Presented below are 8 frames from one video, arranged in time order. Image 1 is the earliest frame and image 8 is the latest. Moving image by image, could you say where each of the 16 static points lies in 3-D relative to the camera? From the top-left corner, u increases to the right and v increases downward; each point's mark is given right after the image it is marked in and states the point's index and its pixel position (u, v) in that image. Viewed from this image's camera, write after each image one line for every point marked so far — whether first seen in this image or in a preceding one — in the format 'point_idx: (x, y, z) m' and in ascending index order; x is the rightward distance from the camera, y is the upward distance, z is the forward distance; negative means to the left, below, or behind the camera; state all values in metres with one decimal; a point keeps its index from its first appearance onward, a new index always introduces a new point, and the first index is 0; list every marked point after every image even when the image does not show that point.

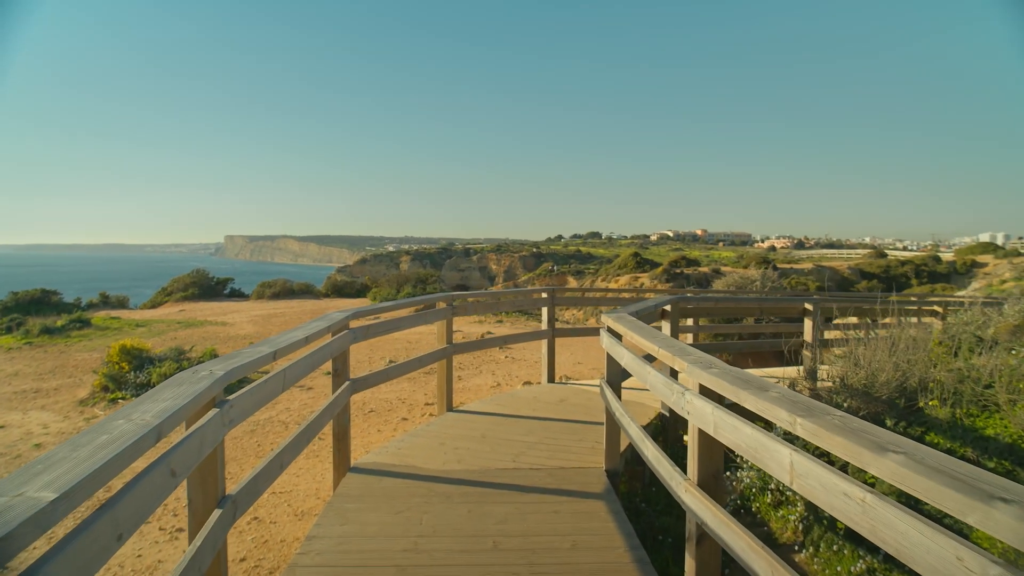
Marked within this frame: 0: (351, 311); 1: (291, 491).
0: (-1.1, -0.2, +4.0) m
1: (-2.0, -1.8, +4.9) m
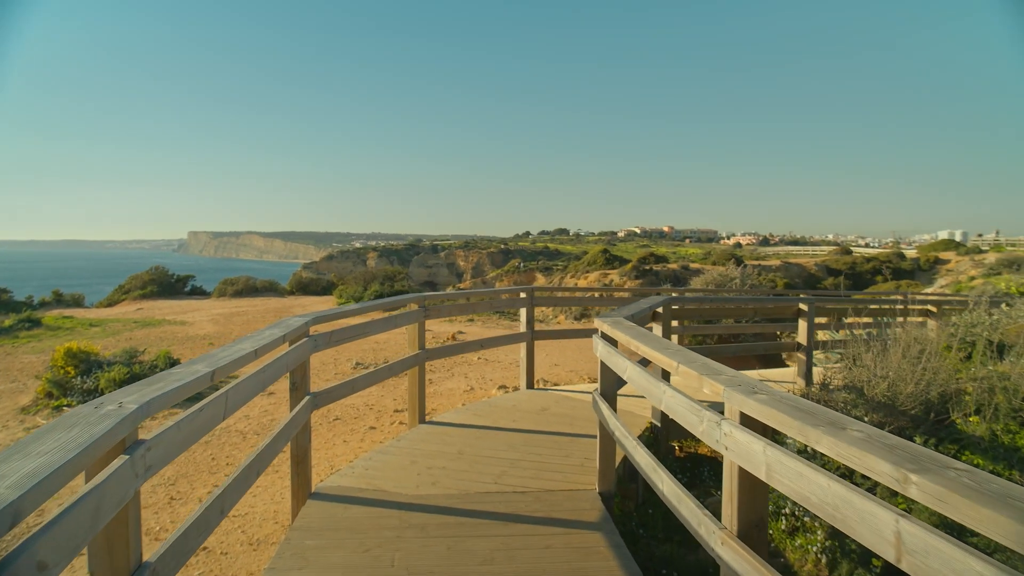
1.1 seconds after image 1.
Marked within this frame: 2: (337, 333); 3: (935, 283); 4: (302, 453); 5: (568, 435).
0: (-1.3, -0.2, +3.5) m
1: (-2.1, -1.8, +4.5) m
2: (-1.1, -0.3, +3.6) m
3: (+14.3, +0.1, +18.6) m
4: (-1.2, -1.0, +3.3) m
5: (+0.4, -1.1, +4.0) m
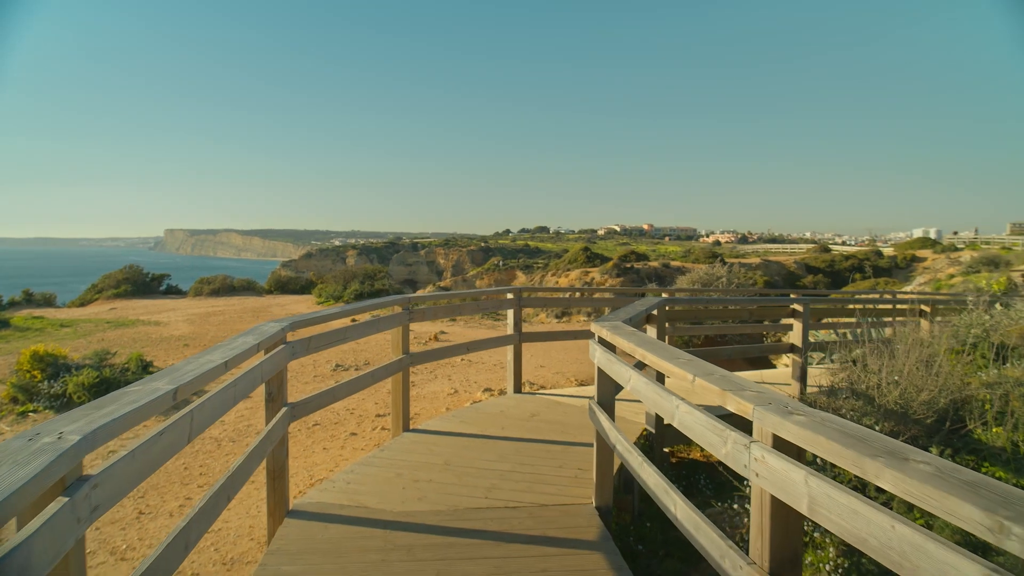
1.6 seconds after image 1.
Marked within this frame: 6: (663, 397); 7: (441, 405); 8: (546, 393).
0: (-1.3, -0.2, +3.3) m
1: (-2.2, -1.8, +4.2) m
2: (-1.2, -0.3, +3.4) m
3: (+13.7, +0.2, +18.9) m
4: (-1.3, -1.0, +3.1) m
5: (+0.3, -1.1, +3.8) m
6: (+0.5, -0.4, +1.9) m
7: (-0.9, -1.5, +6.9) m
8: (+0.3, -1.0, +5.3) m
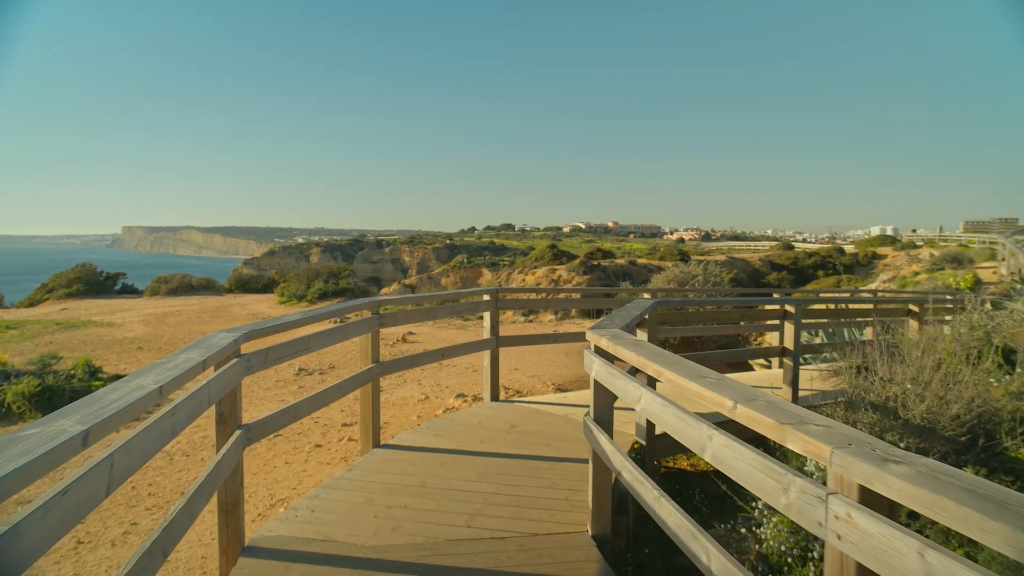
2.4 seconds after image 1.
0: (-1.4, -0.2, +2.9) m
1: (-2.4, -1.9, +3.8) m
2: (-1.3, -0.3, +3.0) m
3: (+12.7, +0.3, +19.3) m
4: (-1.4, -1.0, +2.7) m
5: (+0.2, -1.1, +3.5) m
6: (+0.5, -0.4, +1.6) m
7: (-1.2, -1.5, +6.5) m
8: (+0.1, -1.0, +5.0) m
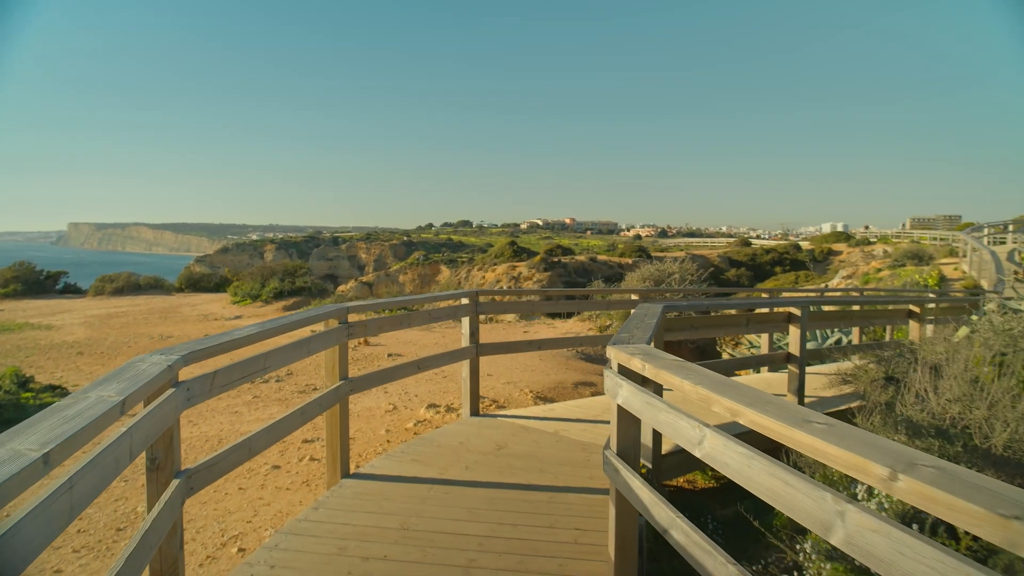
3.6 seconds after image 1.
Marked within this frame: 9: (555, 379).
0: (-1.4, -0.3, +2.3) m
1: (-2.4, -1.9, +3.1) m
2: (-1.3, -0.4, +2.4) m
3: (+11.5, +0.4, +19.7) m
4: (-1.3, -1.1, +2.1) m
5: (+0.2, -1.1, +3.1) m
6: (+0.6, -0.4, +1.2) m
7: (-1.4, -1.5, +5.9) m
8: (0.0, -1.0, +4.5) m
9: (+0.5, -1.2, +7.0) m
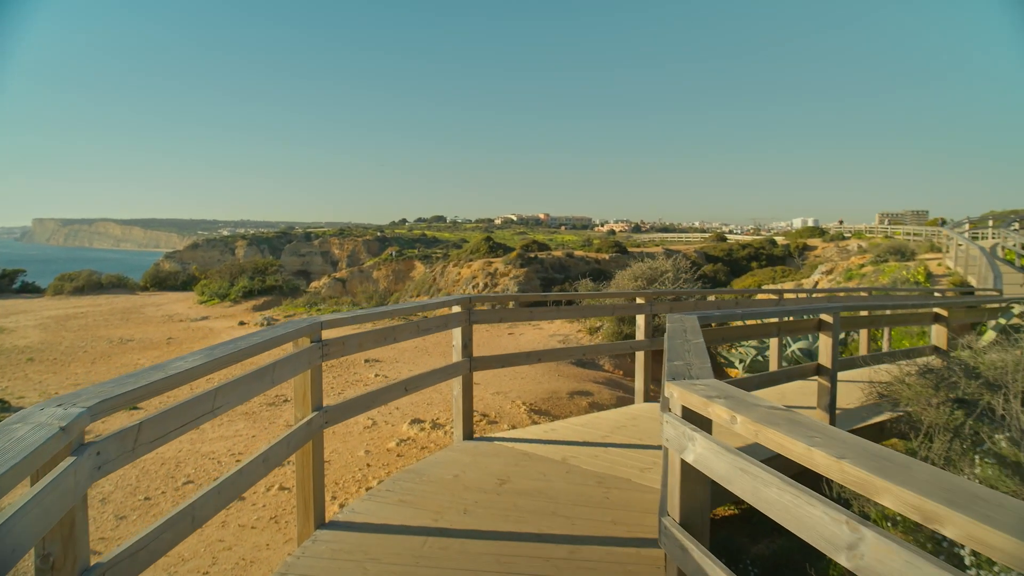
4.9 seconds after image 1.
0: (-1.3, -0.3, +1.7) m
1: (-2.3, -2.0, +2.5) m
2: (-1.2, -0.4, +1.9) m
3: (+10.7, +0.6, +19.7) m
4: (-1.2, -1.1, +1.5) m
5: (+0.2, -1.2, +2.6) m
6: (+0.7, -0.5, +0.7) m
7: (-1.5, -1.5, +5.4) m
8: (0.0, -1.1, +4.0) m
9: (+0.4, -1.2, +6.5) m
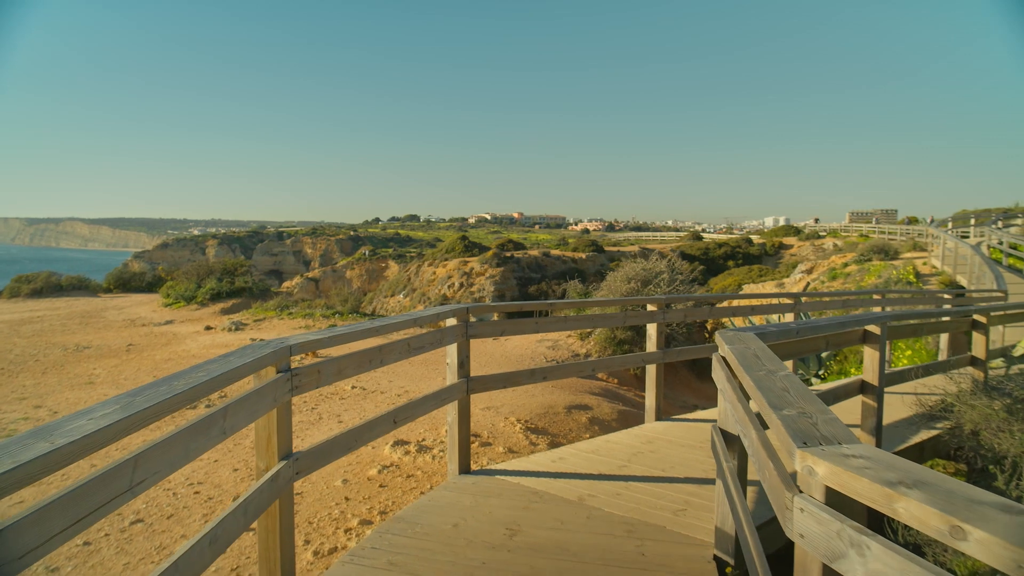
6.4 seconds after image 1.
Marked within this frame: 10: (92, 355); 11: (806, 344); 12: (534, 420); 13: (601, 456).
0: (-1.2, -0.4, +1.1) m
1: (-2.2, -2.1, +1.9) m
2: (-1.1, -0.5, +1.3) m
3: (+10.0, +0.6, +19.7) m
4: (-1.1, -1.2, +1.0) m
5: (+0.3, -1.2, +2.1) m
6: (+0.9, -0.5, +0.2) m
7: (-1.5, -1.6, +4.7) m
8: (0.0, -1.1, +3.5) m
9: (+0.3, -1.2, +6.0) m
10: (-10.1, -1.6, +13.2) m
11: (+1.6, -0.3, +3.1) m
12: (+0.2, -1.3, +5.4) m
13: (+0.6, -1.1, +3.7) m
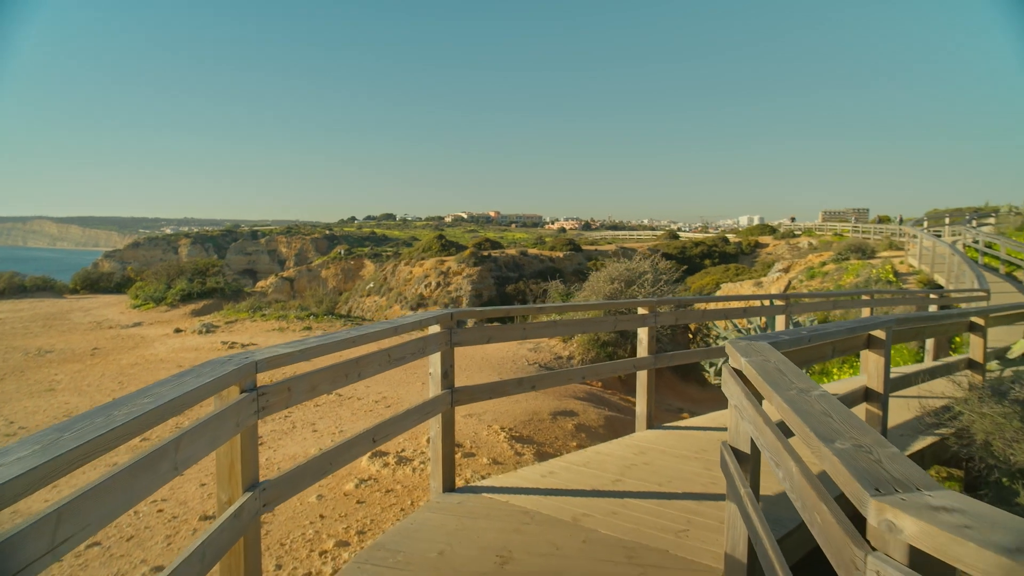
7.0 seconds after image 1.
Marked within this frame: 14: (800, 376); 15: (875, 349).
0: (-1.1, -0.4, +0.9) m
1: (-2.2, -2.1, +1.6) m
2: (-1.1, -0.6, +1.0) m
3: (+9.2, +0.7, +19.8) m
4: (-1.1, -1.2, +0.7) m
5: (+0.3, -1.3, +1.9) m
6: (+1.0, -0.6, 0.0) m
7: (-1.6, -1.6, +4.5) m
8: (-0.1, -1.2, +3.3) m
9: (+0.1, -1.2, +5.7) m
10: (-10.5, -1.7, +12.6) m
11: (+1.5, -0.3, +2.9) m
12: (+0.1, -1.3, +5.2) m
13: (+0.5, -1.1, +3.5) m
14: (+0.9, -0.3, +1.7) m
15: (+2.1, -0.3, +3.2) m
